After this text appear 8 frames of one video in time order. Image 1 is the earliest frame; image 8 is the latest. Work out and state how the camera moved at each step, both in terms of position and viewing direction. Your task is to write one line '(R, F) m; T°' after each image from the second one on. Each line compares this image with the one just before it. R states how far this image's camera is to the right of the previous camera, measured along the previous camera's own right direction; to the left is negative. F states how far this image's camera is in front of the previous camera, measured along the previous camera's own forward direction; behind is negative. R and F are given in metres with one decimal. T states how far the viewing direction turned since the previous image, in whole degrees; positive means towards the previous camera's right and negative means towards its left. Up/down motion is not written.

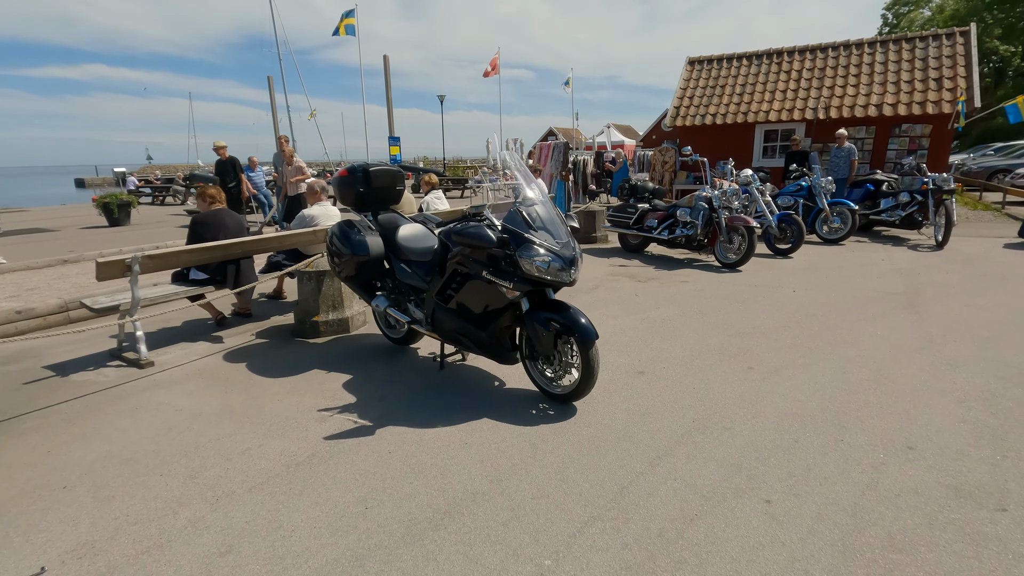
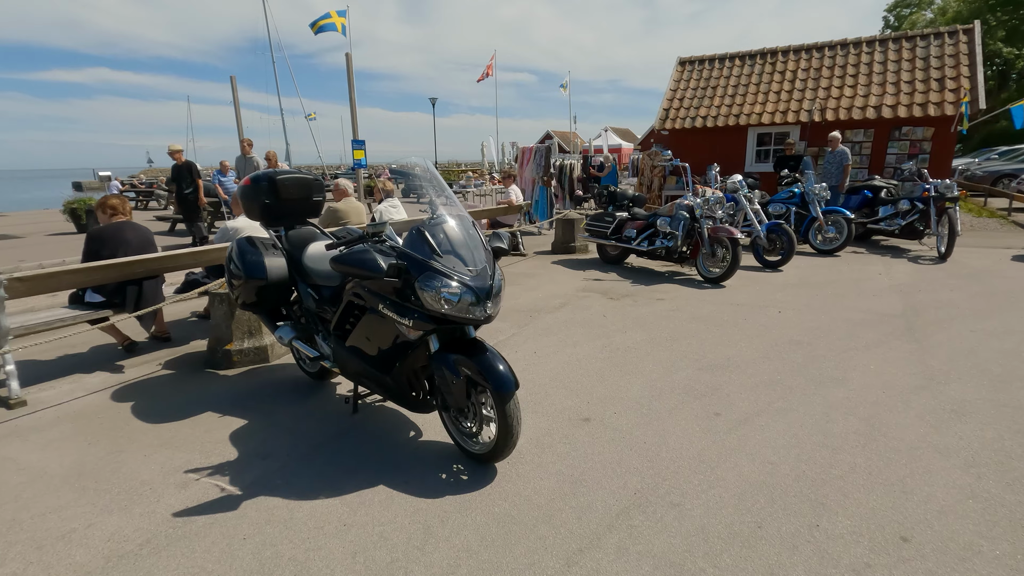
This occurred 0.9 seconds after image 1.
(+0.6, +0.7) m; 0°
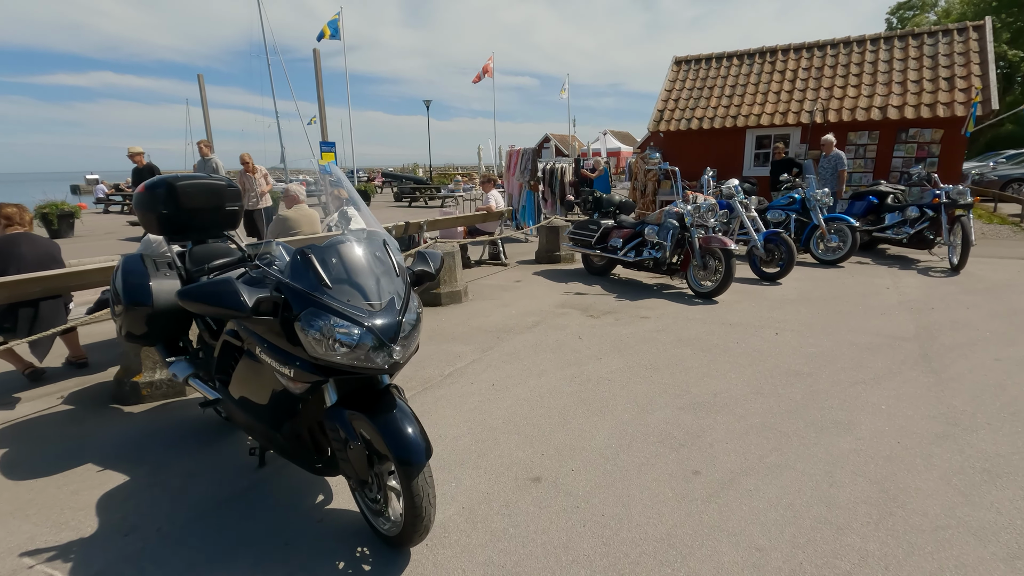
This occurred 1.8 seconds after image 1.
(+0.4, +0.7) m; 0°
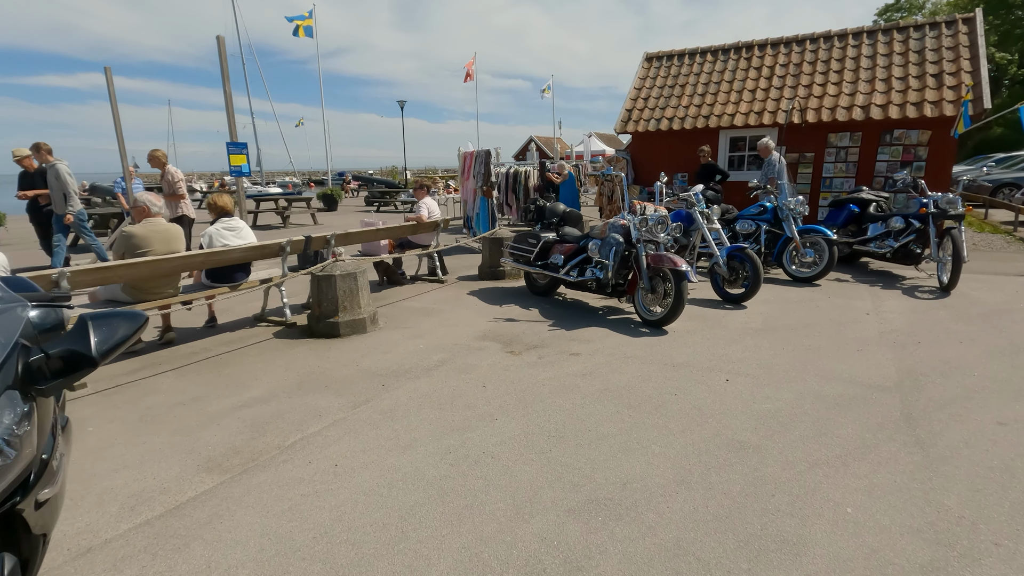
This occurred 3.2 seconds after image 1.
(+0.9, +1.1) m; +1°
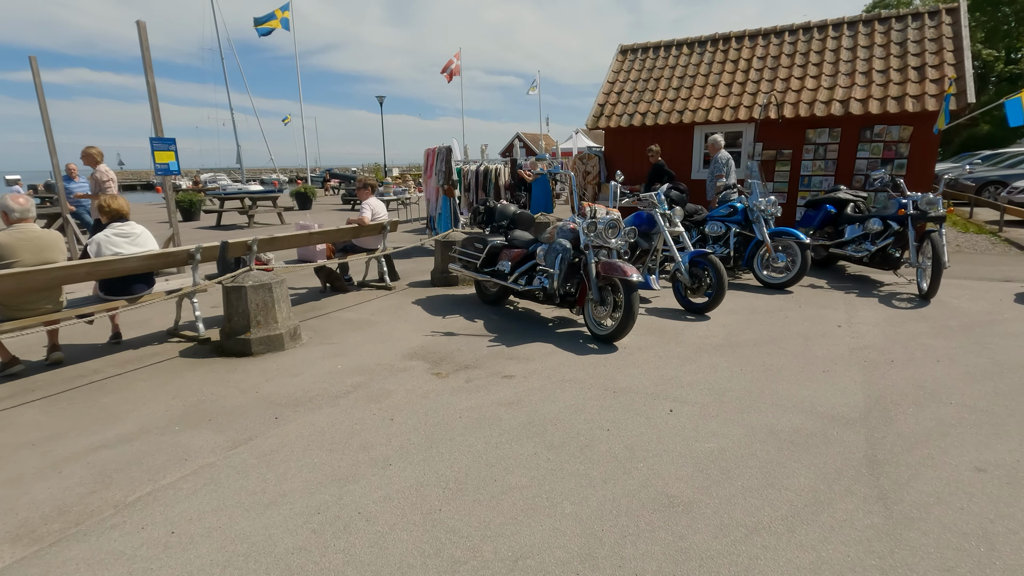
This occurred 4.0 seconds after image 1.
(+0.6, +0.6) m; +1°
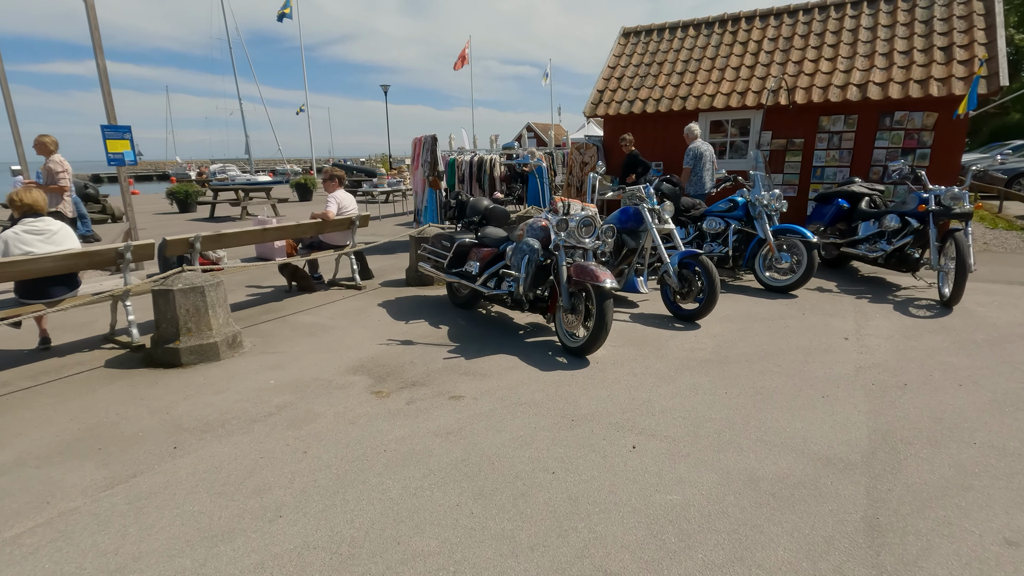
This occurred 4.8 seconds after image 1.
(+0.5, +0.6) m; -2°
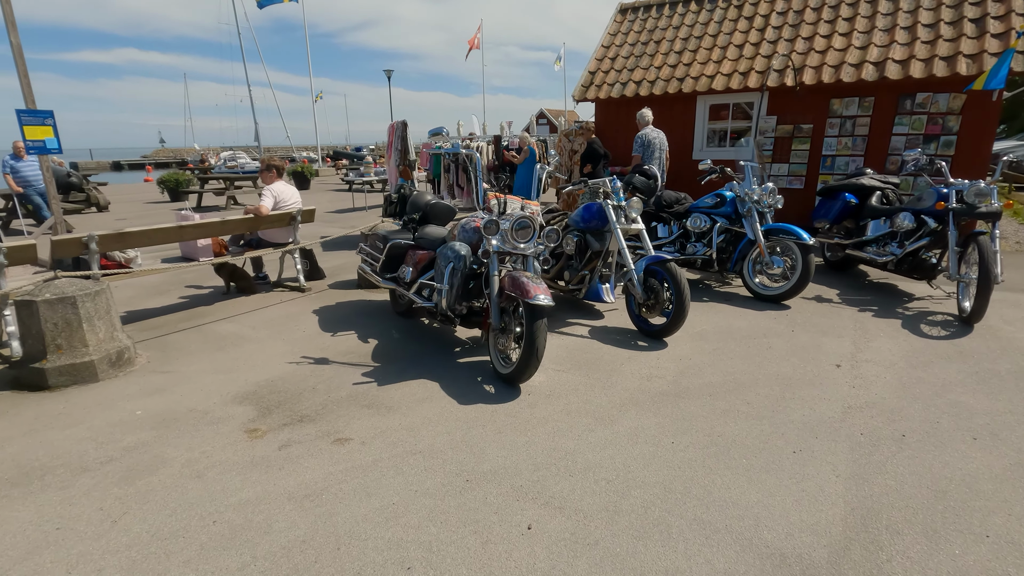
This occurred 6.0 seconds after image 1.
(+0.7, +0.8) m; -2°
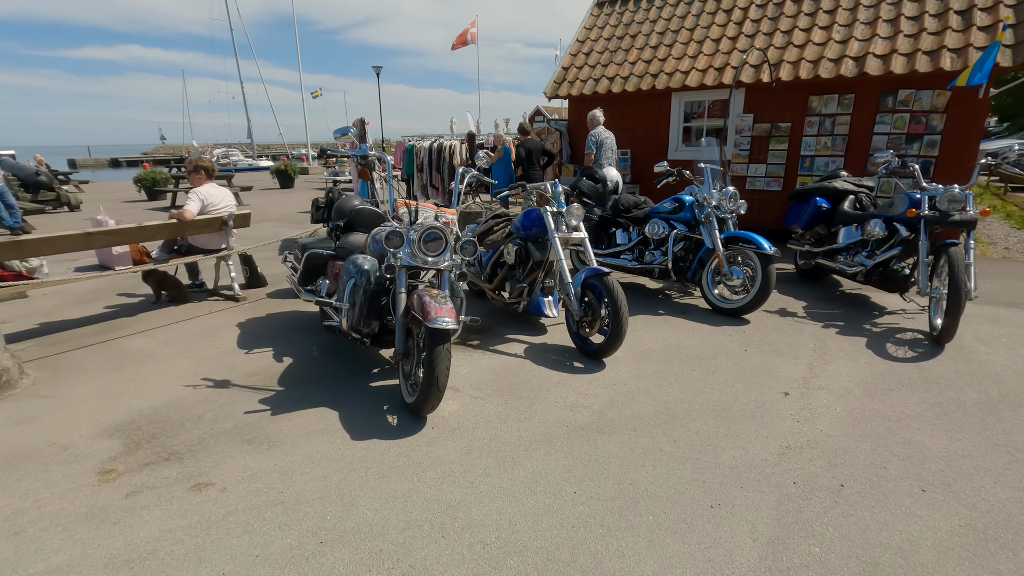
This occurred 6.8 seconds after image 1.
(+0.6, +0.4) m; 0°
